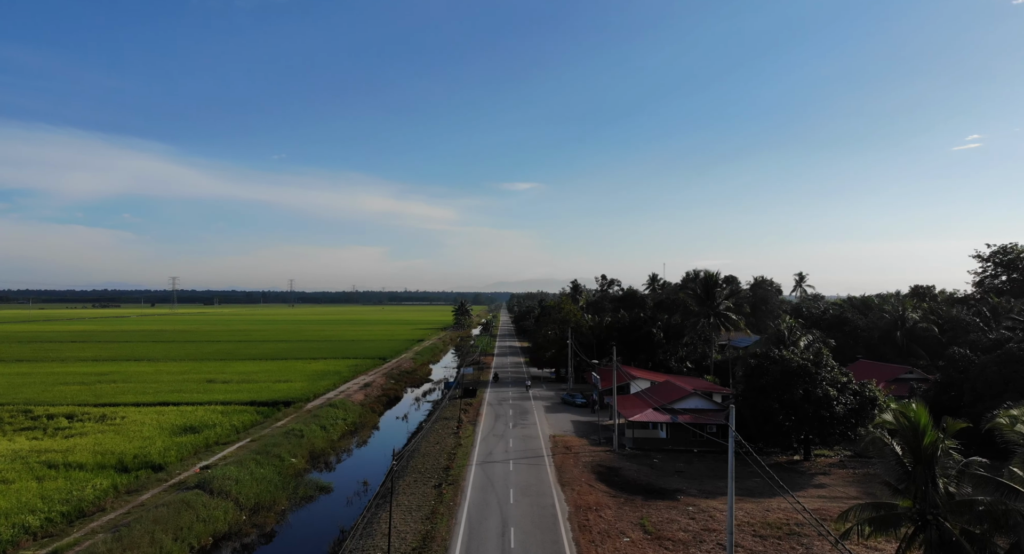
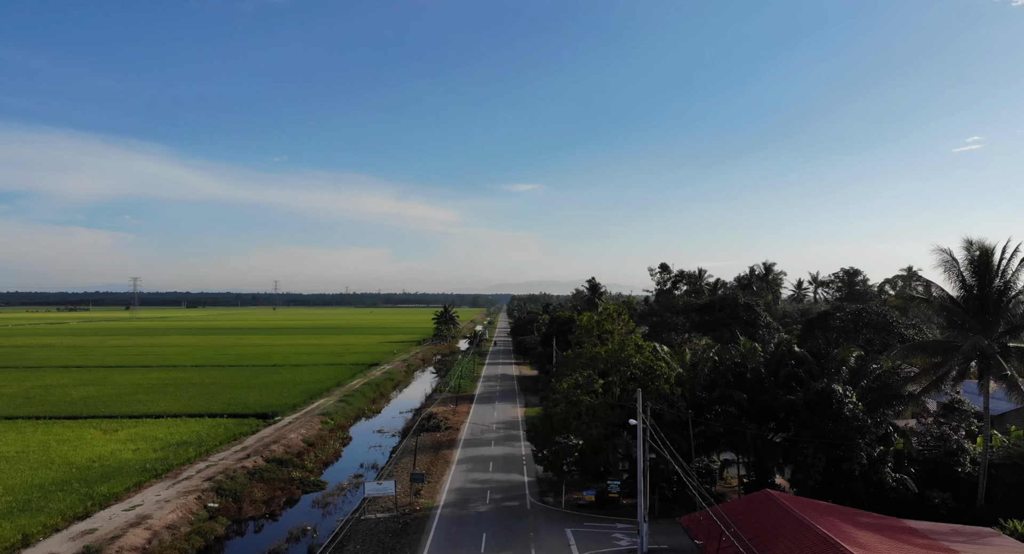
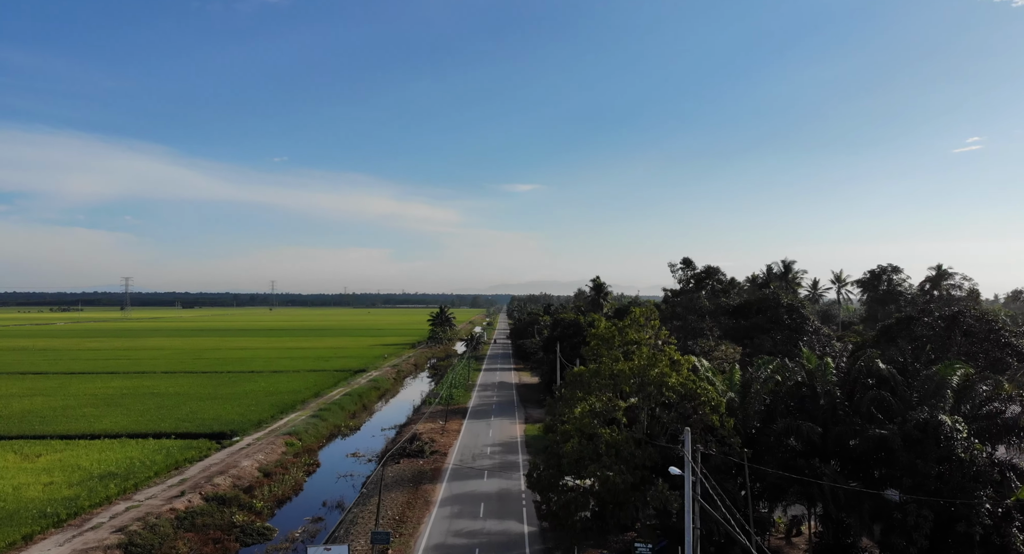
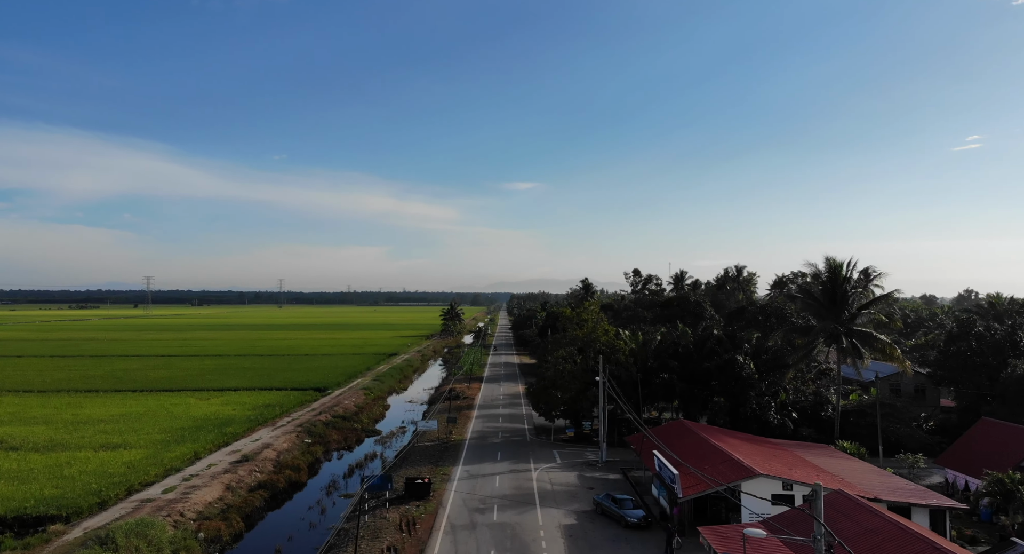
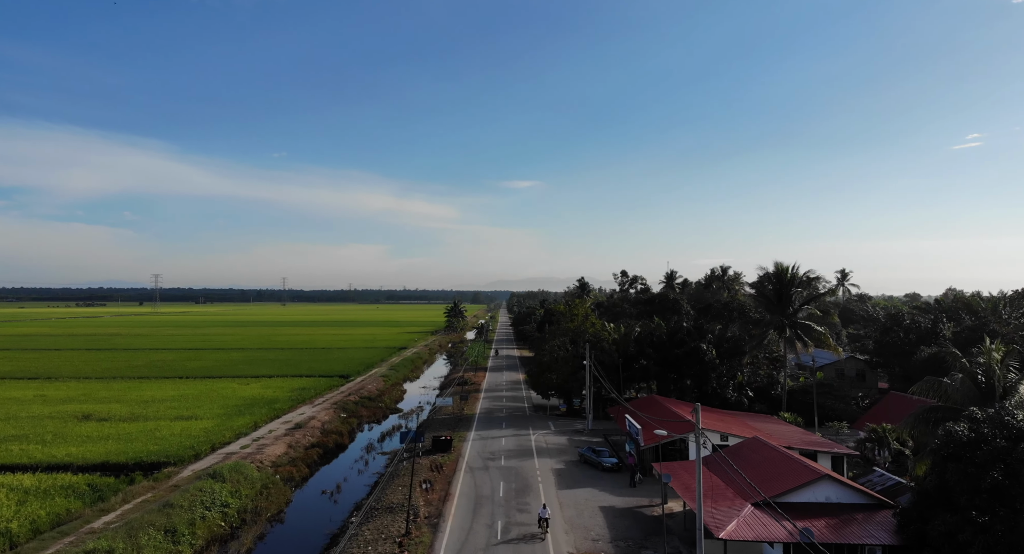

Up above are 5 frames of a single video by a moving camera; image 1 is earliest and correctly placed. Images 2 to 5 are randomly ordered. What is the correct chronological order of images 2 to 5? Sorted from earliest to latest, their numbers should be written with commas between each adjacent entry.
5, 4, 2, 3
